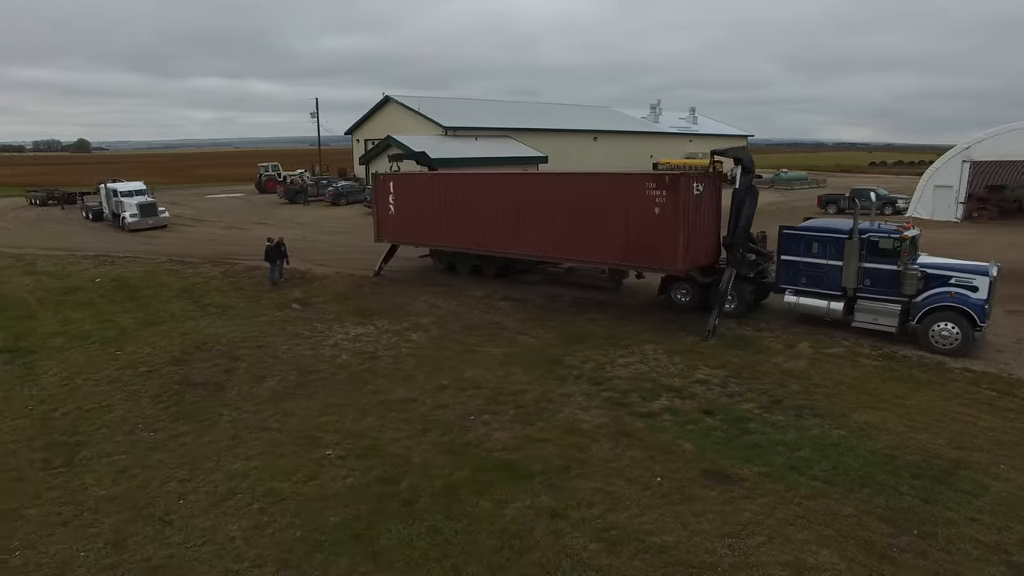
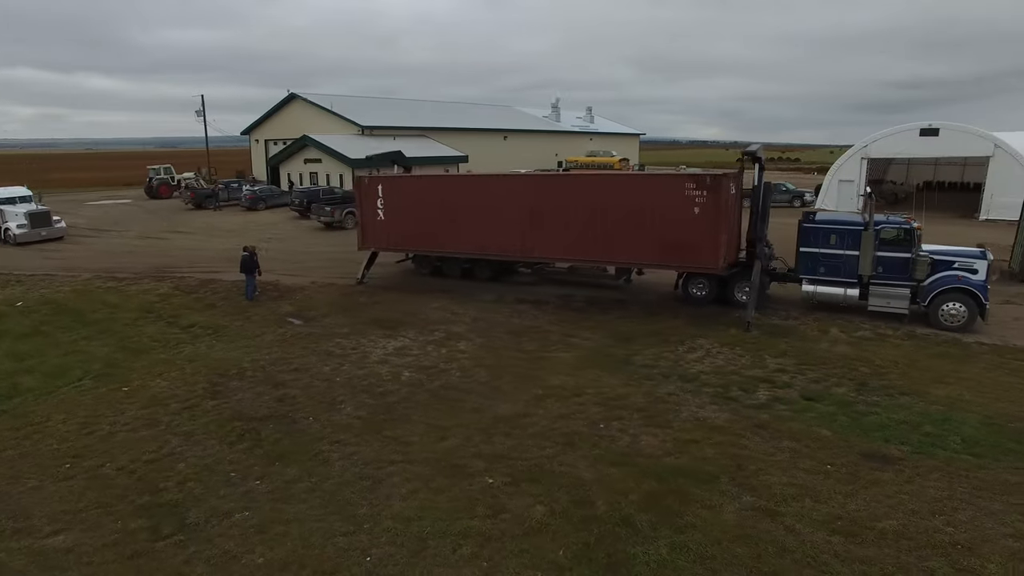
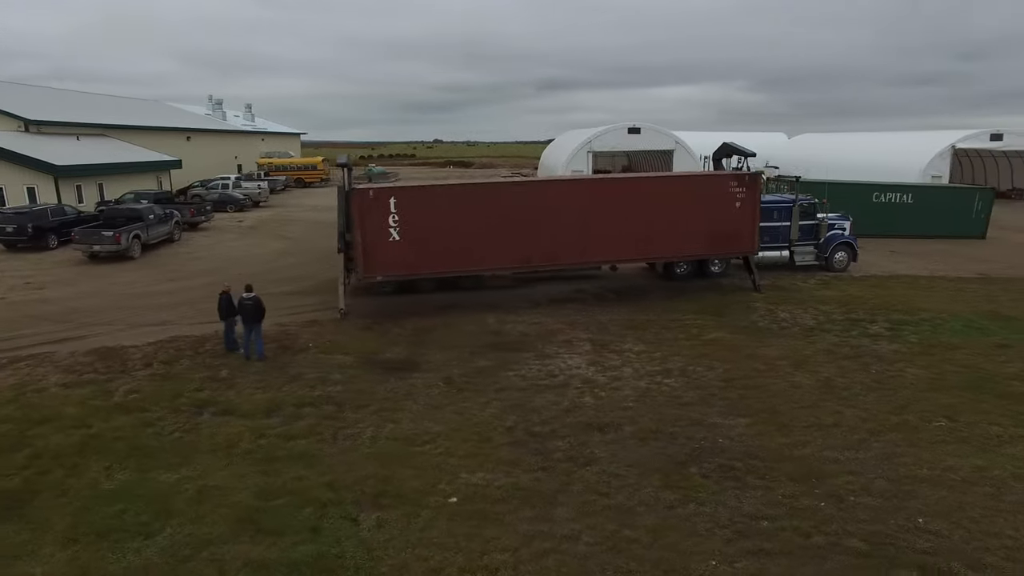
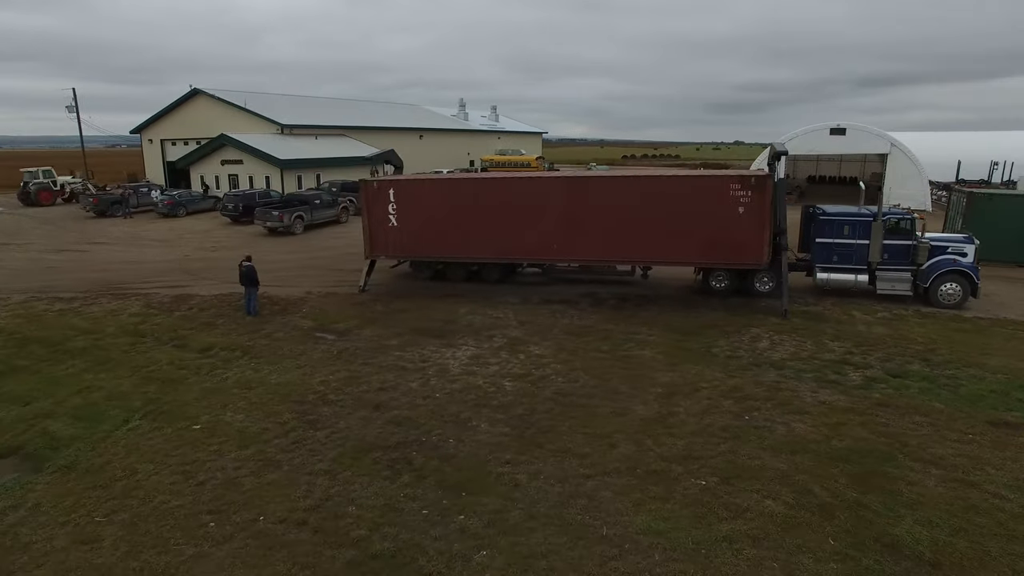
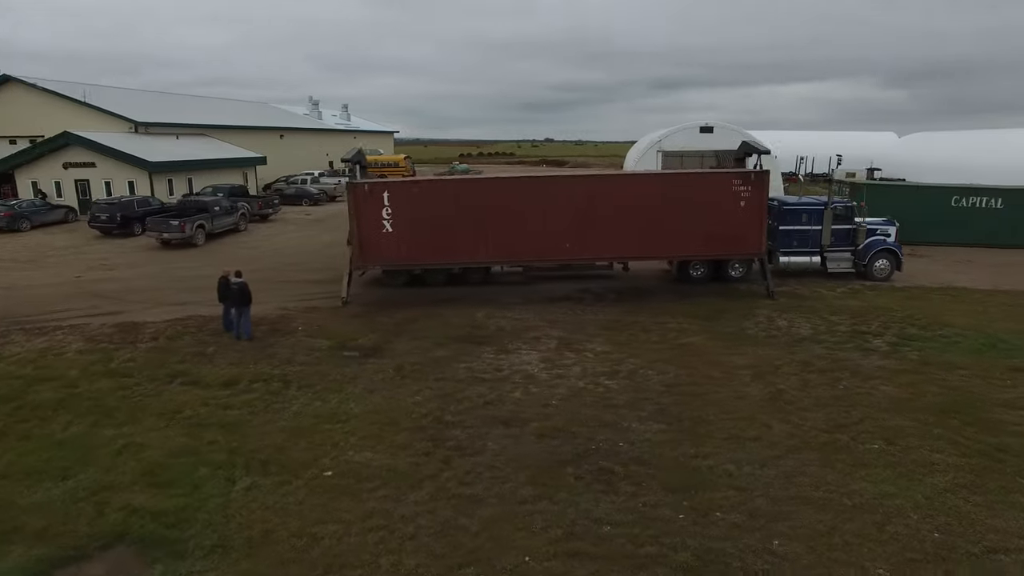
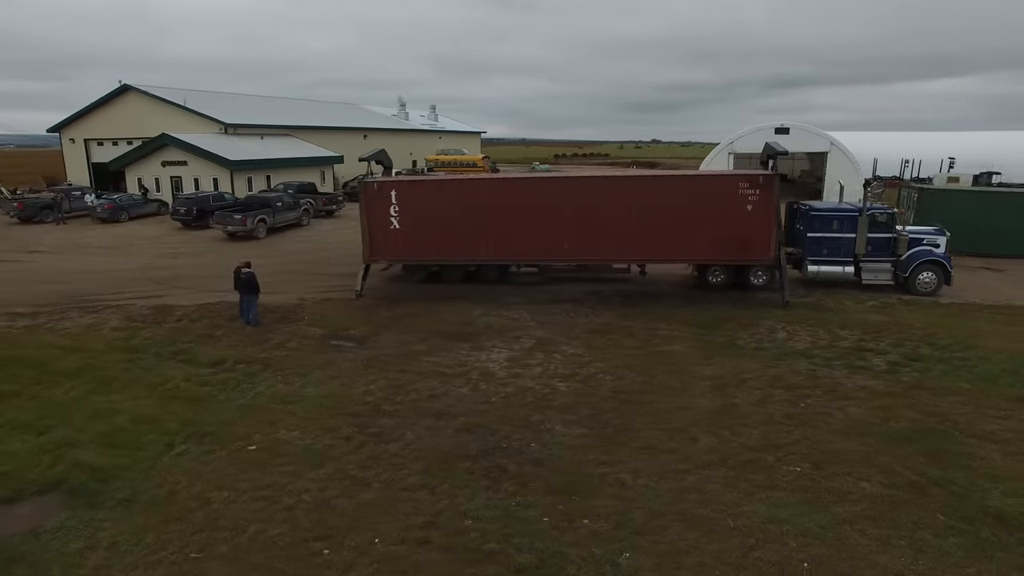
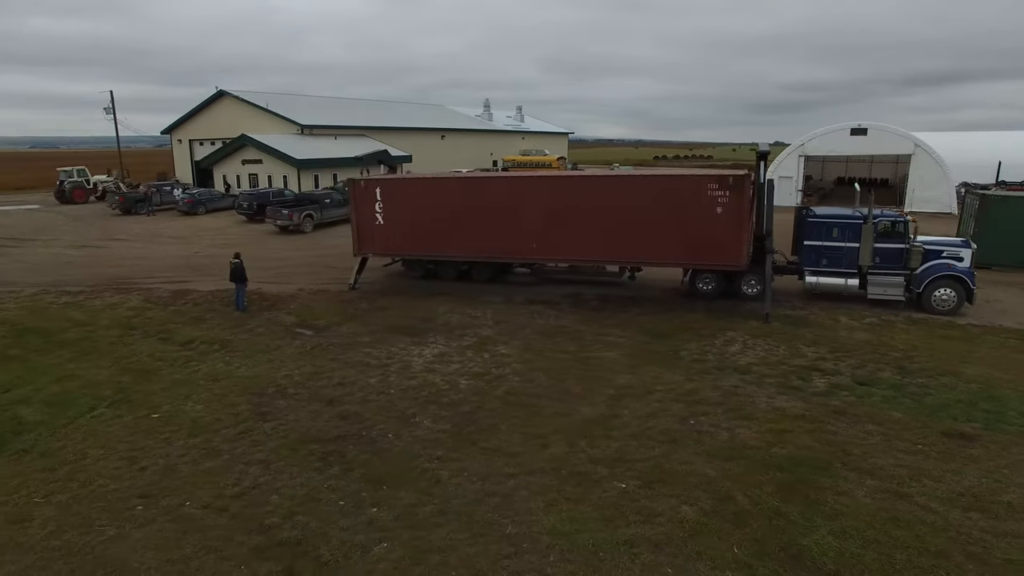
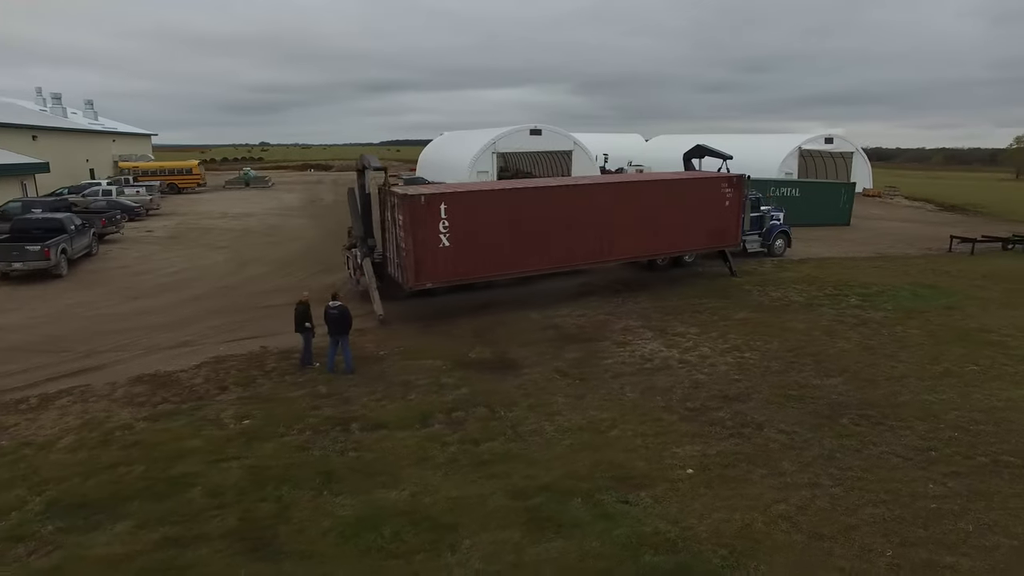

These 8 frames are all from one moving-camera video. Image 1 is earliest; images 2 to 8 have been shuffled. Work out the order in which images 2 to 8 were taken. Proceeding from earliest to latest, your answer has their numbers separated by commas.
2, 7, 4, 6, 5, 3, 8
